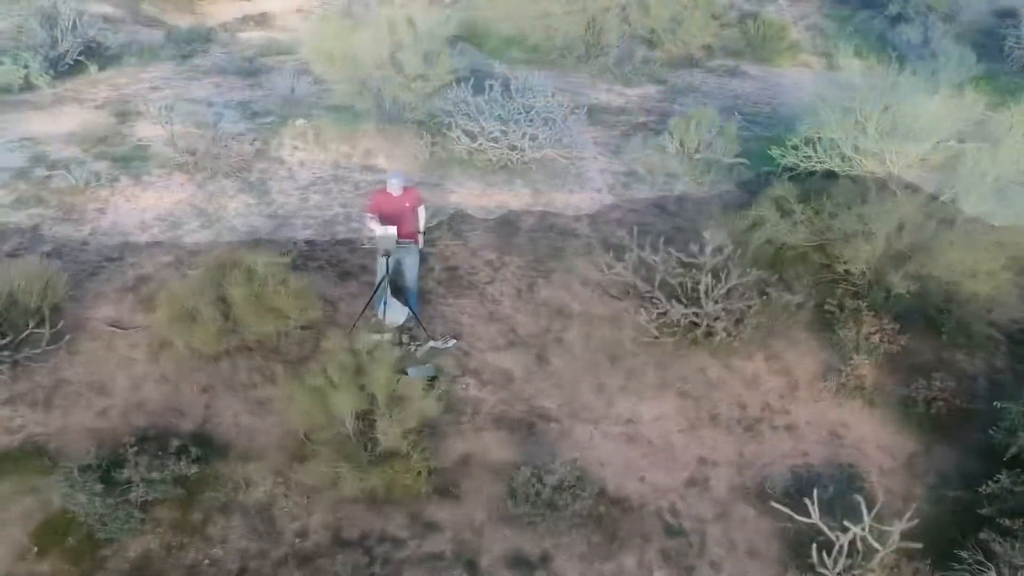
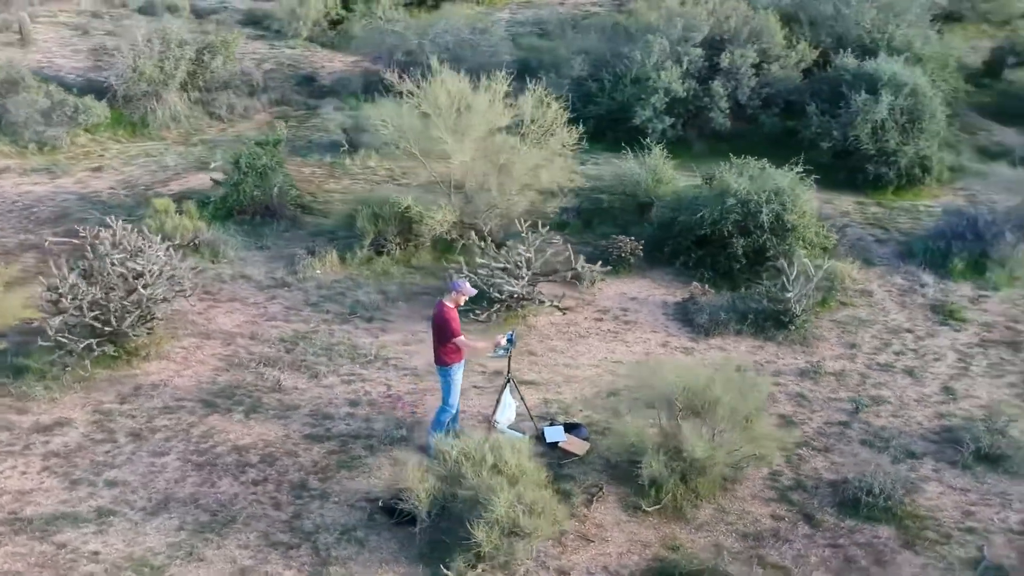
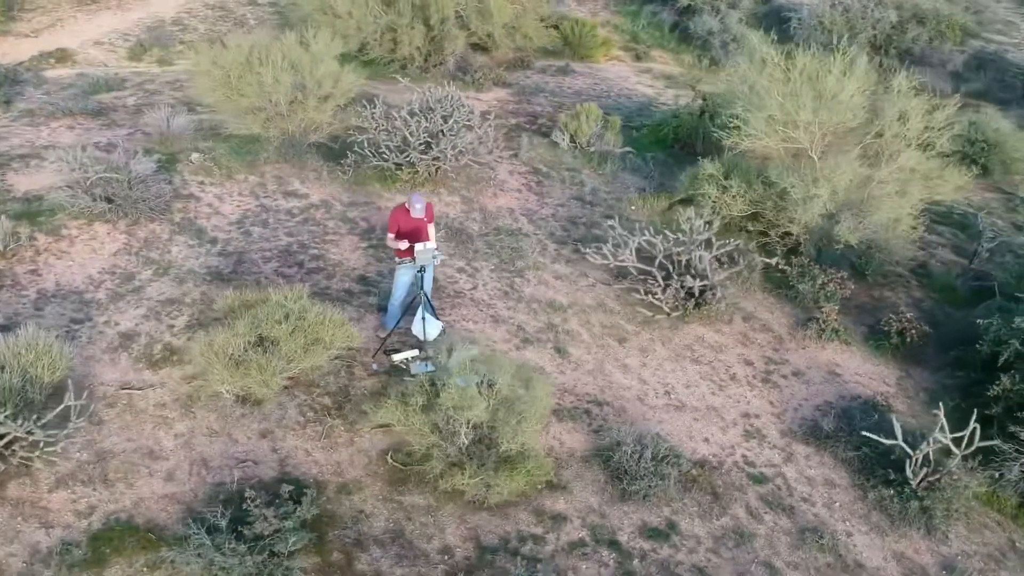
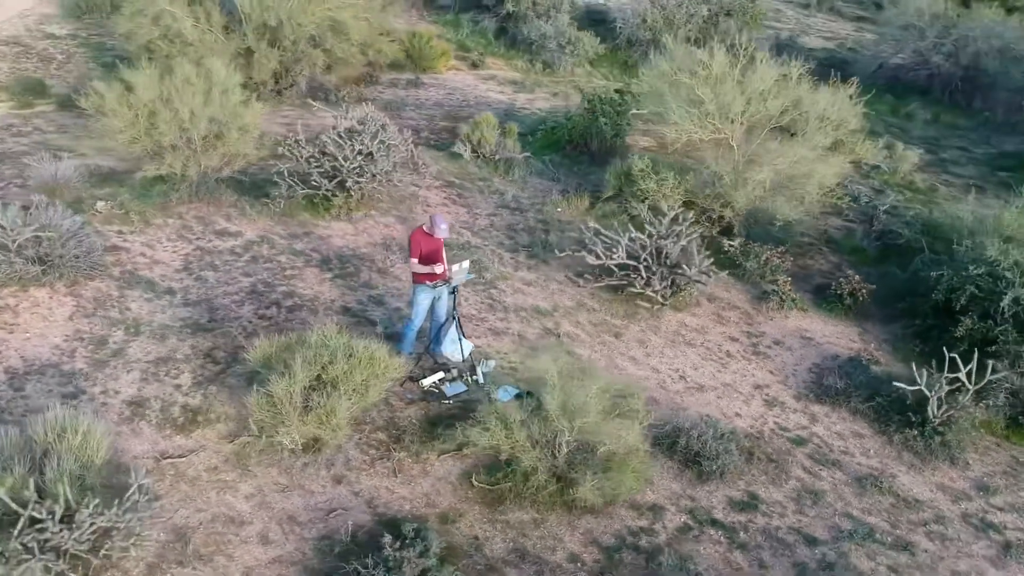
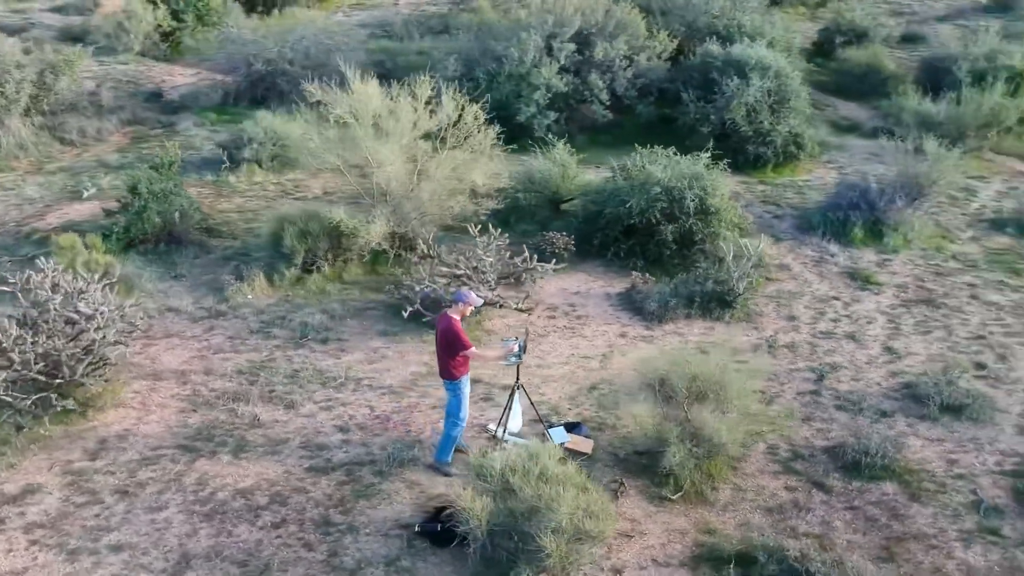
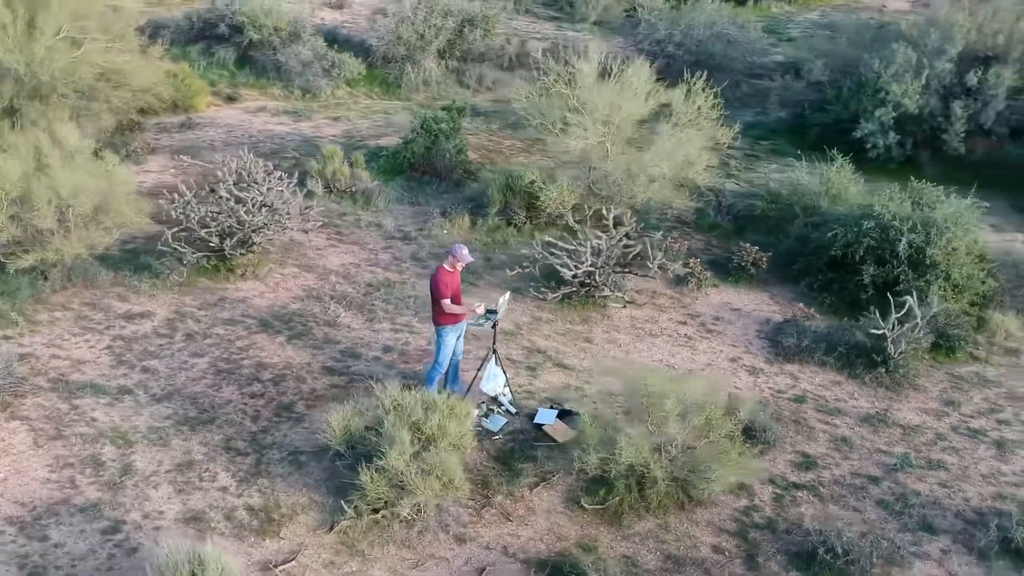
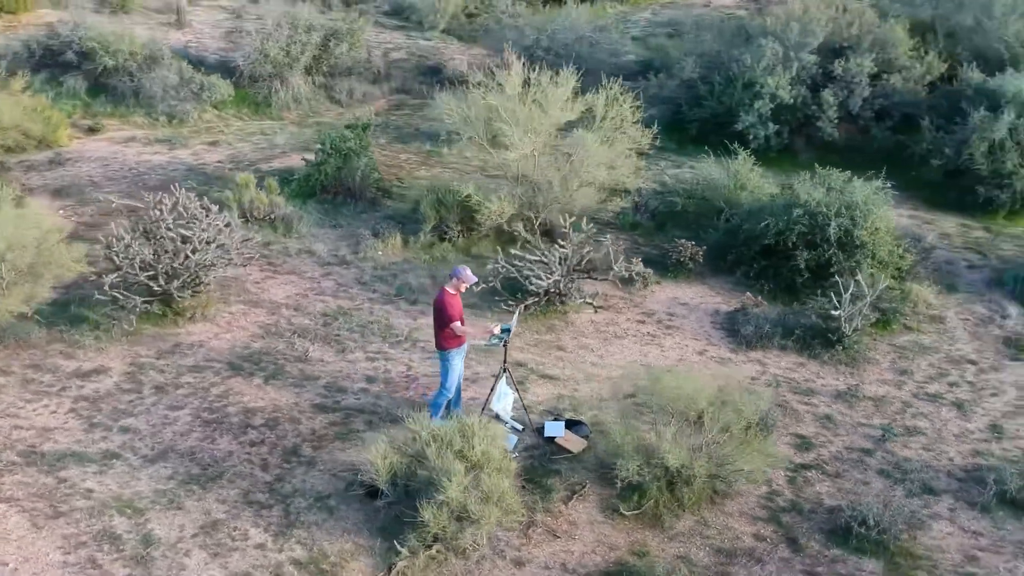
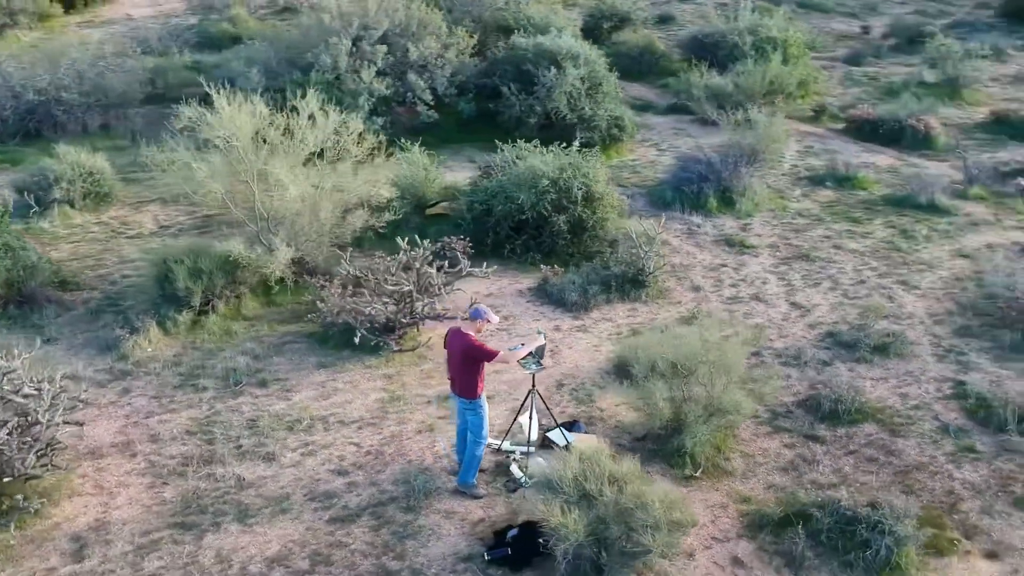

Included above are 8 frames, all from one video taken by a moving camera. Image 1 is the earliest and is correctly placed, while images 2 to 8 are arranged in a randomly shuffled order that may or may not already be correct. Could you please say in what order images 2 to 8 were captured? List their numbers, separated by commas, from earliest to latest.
3, 4, 6, 7, 2, 5, 8
